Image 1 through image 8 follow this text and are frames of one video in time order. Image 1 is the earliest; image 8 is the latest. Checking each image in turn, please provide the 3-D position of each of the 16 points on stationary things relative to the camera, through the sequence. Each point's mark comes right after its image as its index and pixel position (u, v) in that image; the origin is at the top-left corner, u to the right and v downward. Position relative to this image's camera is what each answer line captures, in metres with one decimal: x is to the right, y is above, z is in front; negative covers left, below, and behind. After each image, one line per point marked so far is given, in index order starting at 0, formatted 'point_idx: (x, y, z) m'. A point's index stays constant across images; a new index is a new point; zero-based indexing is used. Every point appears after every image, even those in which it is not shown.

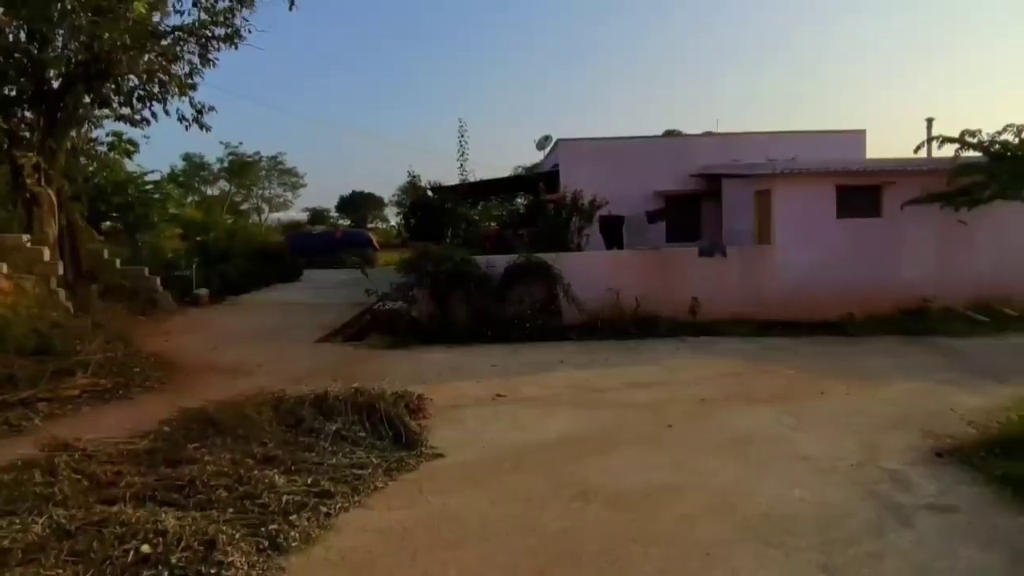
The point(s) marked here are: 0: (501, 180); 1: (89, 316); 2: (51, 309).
0: (-0.2, +2.3, +14.1) m
1: (-6.8, -0.5, +10.6) m
2: (-6.8, -0.3, +9.6) m
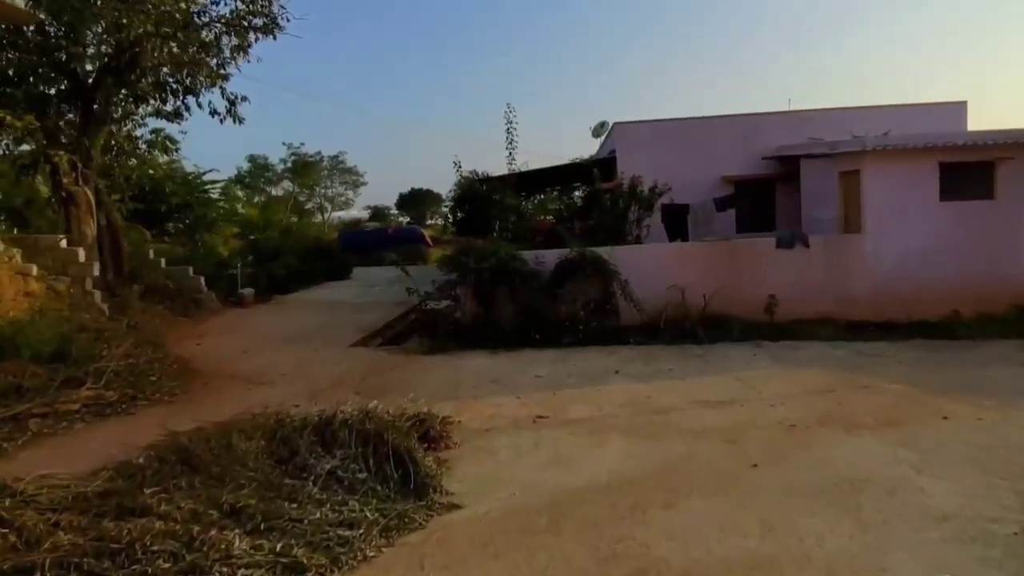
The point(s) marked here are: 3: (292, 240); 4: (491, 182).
0: (+0.8, +2.3, +13.2) m
1: (-6.0, -0.5, +10.2) m
2: (-6.1, -0.3, +9.3) m
3: (-6.0, +1.3, +18.1) m
4: (-0.4, +2.0, +12.5) m
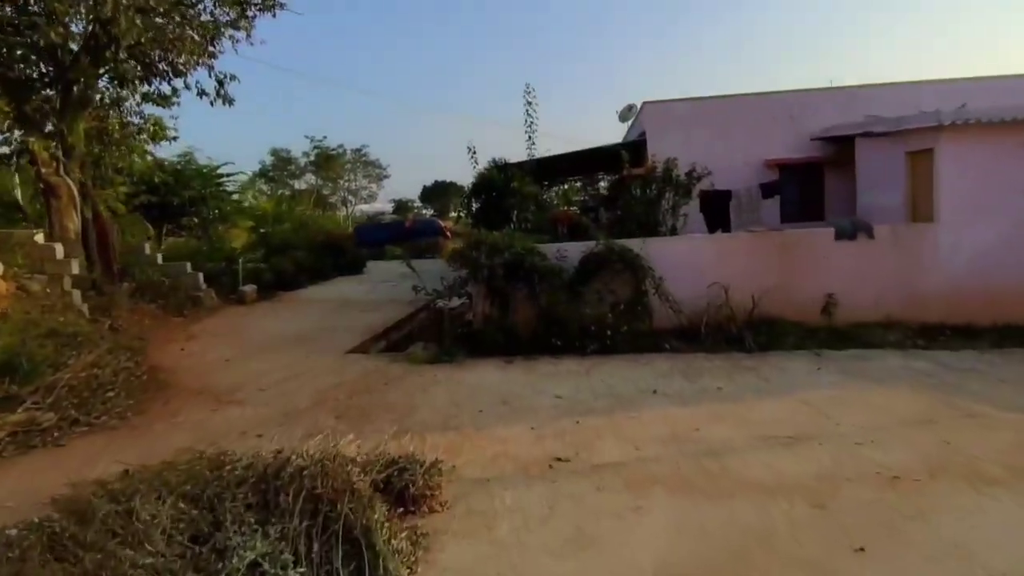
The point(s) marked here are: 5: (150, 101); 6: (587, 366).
0: (+1.2, +2.4, +12.0) m
1: (-5.8, -0.5, +9.3) m
2: (-5.8, -0.3, +8.4) m
3: (-5.4, +1.4, +17.2) m
4: (0.0, +2.0, +11.3) m
5: (-6.2, +3.2, +11.2) m
6: (+0.7, -0.8, +6.3) m
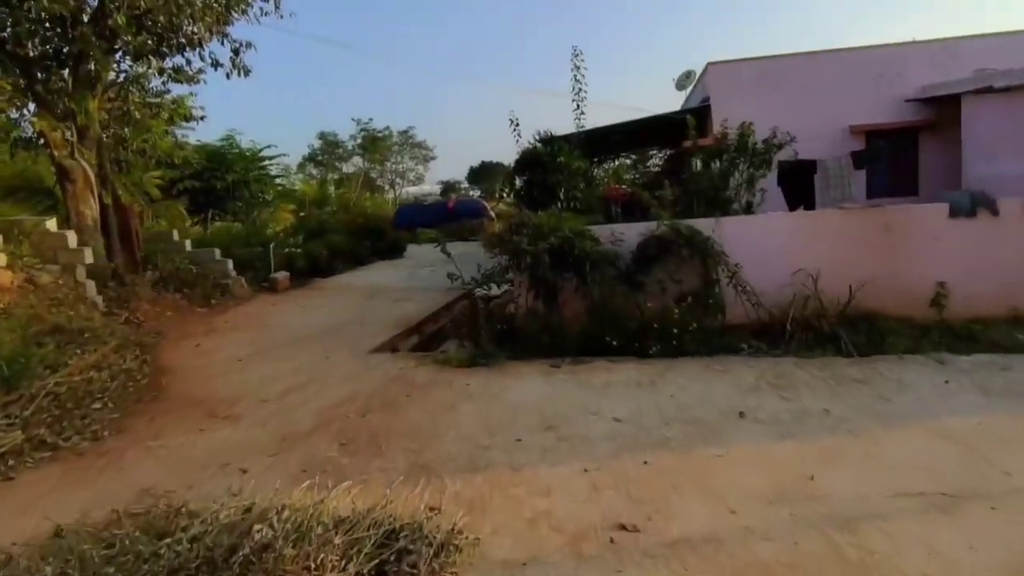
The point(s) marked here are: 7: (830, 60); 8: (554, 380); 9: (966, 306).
0: (+1.9, +2.6, +10.7) m
1: (-5.2, -0.3, +8.7) m
2: (-5.3, -0.2, +7.7) m
3: (-4.3, +1.8, +16.5) m
4: (+0.7, +2.3, +10.2) m
5: (-5.5, +3.4, +10.5) m
6: (+1.1, -0.7, +5.2) m
7: (+4.6, +3.3, +9.6) m
8: (+0.3, -0.7, +5.2) m
9: (+4.7, -0.2, +6.7) m
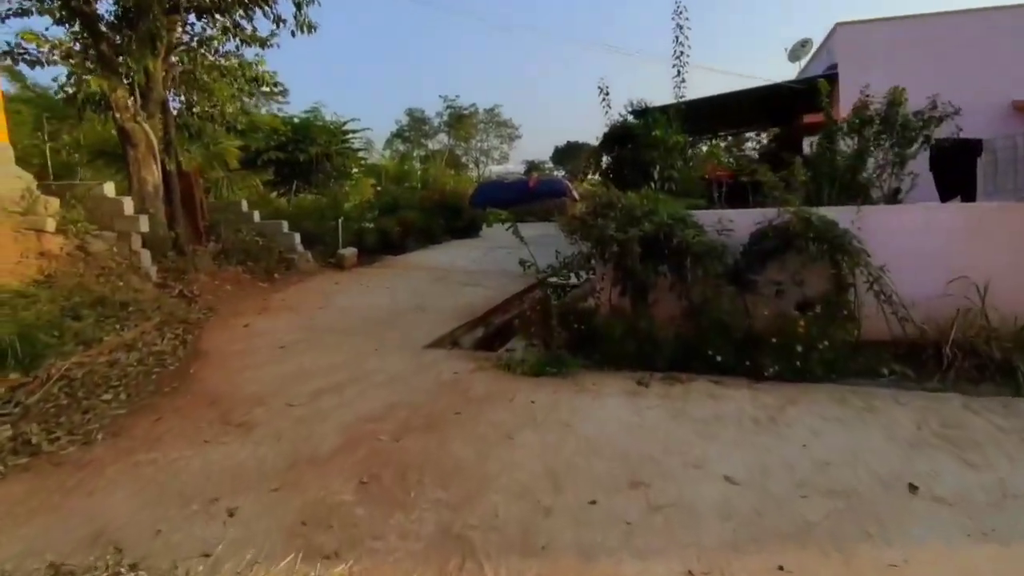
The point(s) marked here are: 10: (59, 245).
0: (+3.2, +2.7, +9.3) m
1: (-4.2, 0.0, +8.2) m
2: (-4.5, +0.1, +7.3) m
3: (-2.3, +2.3, +15.8) m
4: (+1.9, +2.4, +8.9) m
5: (-4.1, +3.8, +9.9) m
6: (+1.6, -0.7, +4.0) m
7: (+5.8, +3.2, +7.8) m
8: (+0.8, -0.7, +4.1) m
9: (+5.3, -0.4, +5.1) m
10: (-5.0, +0.5, +7.2) m
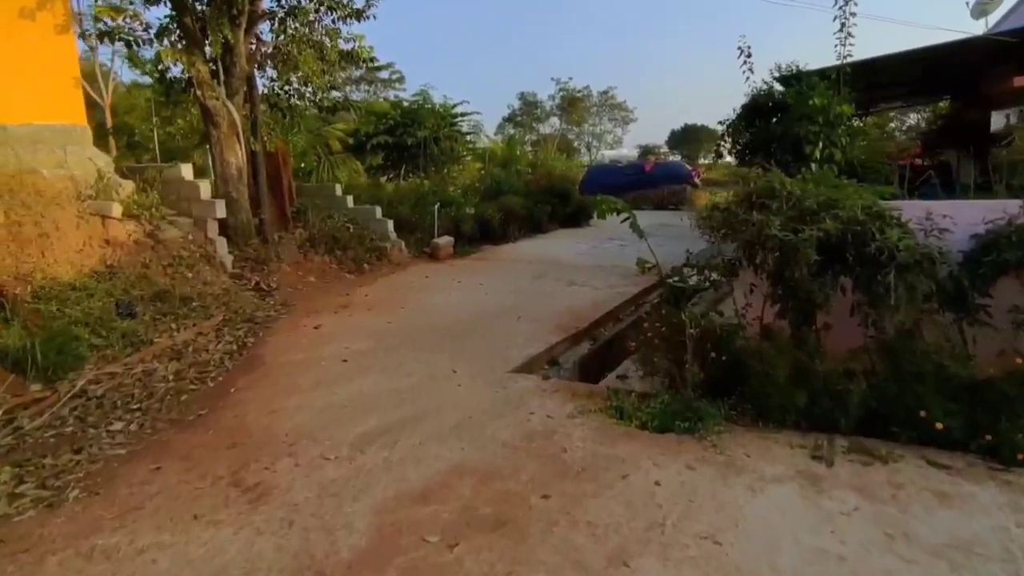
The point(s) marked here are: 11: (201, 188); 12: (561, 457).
0: (+4.6, +2.6, +7.3) m
1: (-3.0, +0.1, +7.5) m
2: (-3.4, +0.2, +6.6) m
3: (+0.2, +2.5, +14.6) m
4: (+3.2, +2.3, +7.2) m
5: (-2.5, +3.9, +9.1) m
6: (+2.0, -0.9, +2.4) m
7: (+6.9, +3.0, +5.4) m
8: (+1.3, -0.9, +2.6) m
9: (+5.9, -0.6, +2.9) m
10: (-3.9, +0.6, +6.6) m
11: (-3.5, +1.2, +7.5) m
12: (+0.2, -0.8, +3.1) m
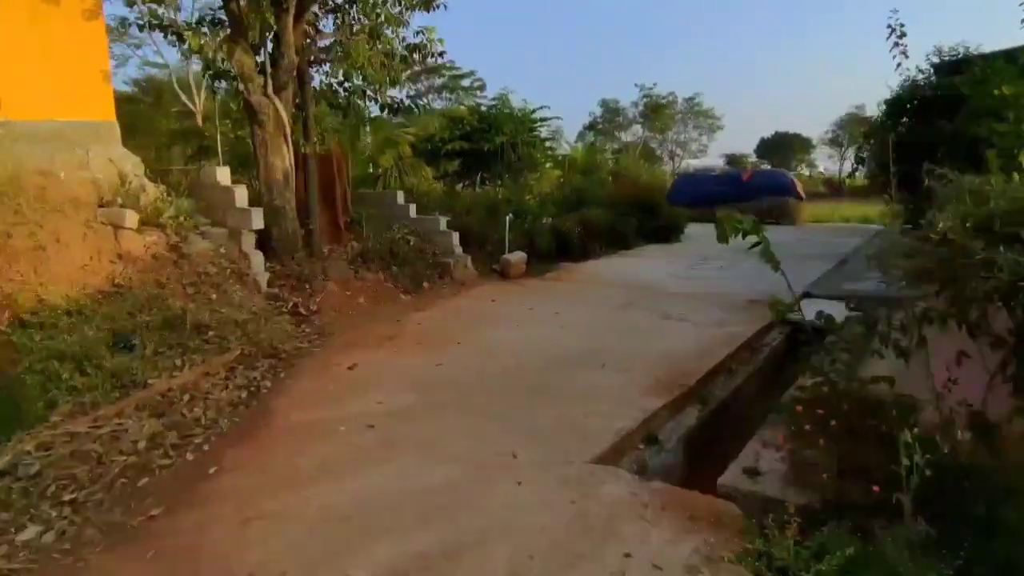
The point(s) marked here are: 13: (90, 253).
0: (+5.4, +2.1, +5.5) m
1: (-2.2, -0.1, +6.5) m
2: (-2.7, 0.0, +5.7) m
3: (+1.9, +2.1, +13.2) m
4: (+4.0, +1.9, +5.5) m
5: (-1.4, +3.6, +8.1) m
6: (+2.1, -1.2, +0.9) m
7: (+7.4, +2.5, +3.3) m
8: (+1.4, -1.2, +1.2) m
9: (+6.1, -1.0, +0.9) m
10: (-3.2, +0.4, +5.7) m
11: (-2.7, +0.9, +6.5) m
12: (+0.5, -1.1, +1.8) m
13: (-3.4, +0.3, +5.2) m
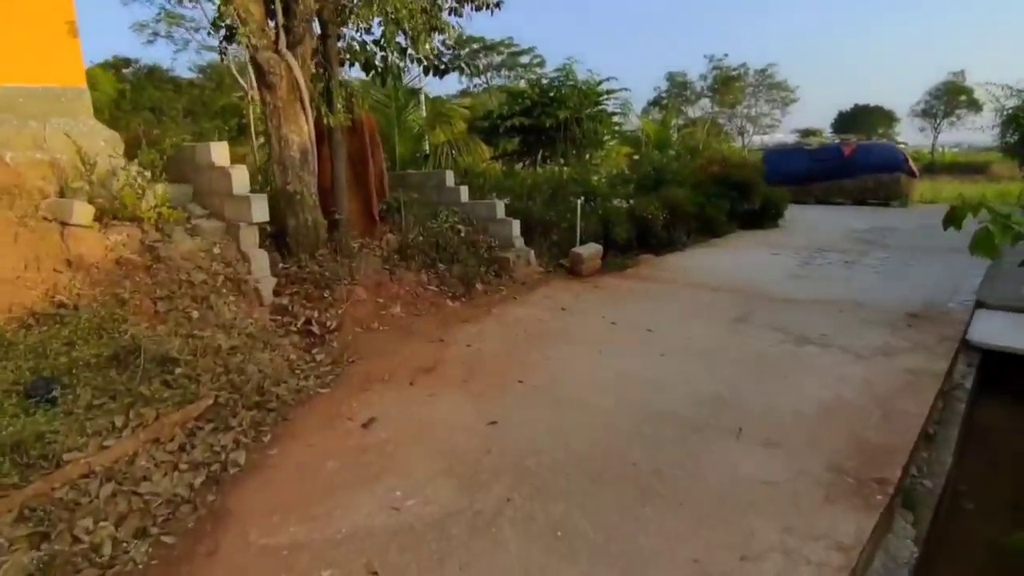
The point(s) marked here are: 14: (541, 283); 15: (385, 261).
0: (+5.9, +2.0, +3.3) m
1: (-1.6, -0.2, +5.1) m
2: (-2.2, -0.1, +4.3) m
3: (+3.0, +2.2, +11.3) m
4: (+4.5, +1.7, +3.4) m
5: (-0.7, +3.6, +6.4) m
6: (+2.2, -1.5, -0.9) m
7: (+7.7, +2.3, +0.9) m
8: (+1.5, -1.4, -0.5) m
9: (+6.1, -1.3, -1.2) m
10: (-2.7, +0.3, +4.3) m
11: (-2.1, +0.9, +5.1) m
12: (+0.6, -1.3, +0.2) m
13: (-2.9, +0.2, +3.9) m
14: (+0.3, +0.1, +7.2) m
15: (-1.2, +0.3, +6.4) m
